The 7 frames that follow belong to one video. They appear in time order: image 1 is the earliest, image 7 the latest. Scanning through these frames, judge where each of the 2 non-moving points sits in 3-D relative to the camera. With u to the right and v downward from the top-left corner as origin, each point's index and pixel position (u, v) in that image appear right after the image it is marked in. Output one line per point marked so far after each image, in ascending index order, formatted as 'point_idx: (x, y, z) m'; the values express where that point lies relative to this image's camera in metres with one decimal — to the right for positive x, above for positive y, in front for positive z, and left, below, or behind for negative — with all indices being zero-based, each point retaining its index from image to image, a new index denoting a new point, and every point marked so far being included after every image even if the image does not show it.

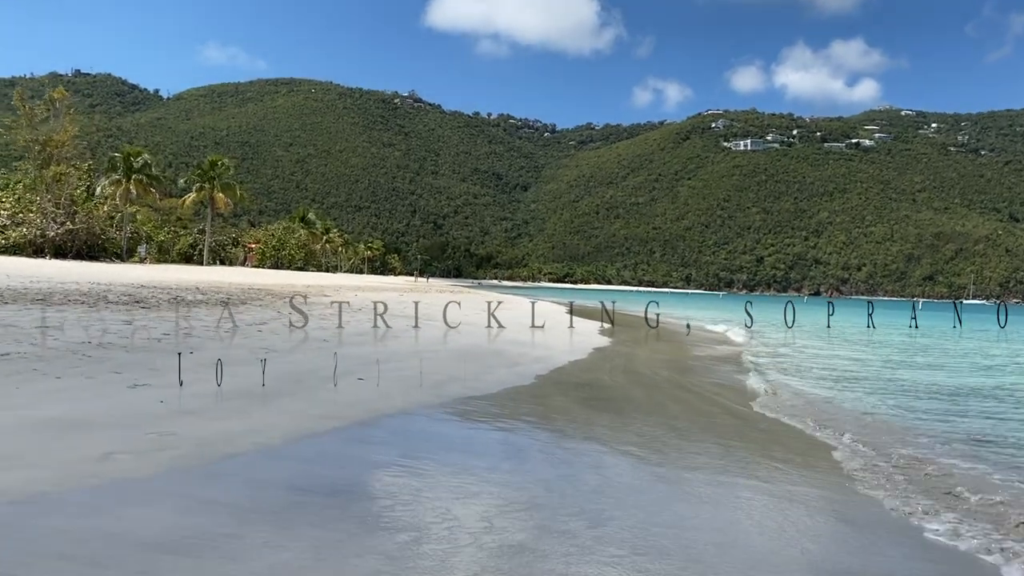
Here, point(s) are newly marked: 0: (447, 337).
0: (-1.4, -1.1, +16.9) m
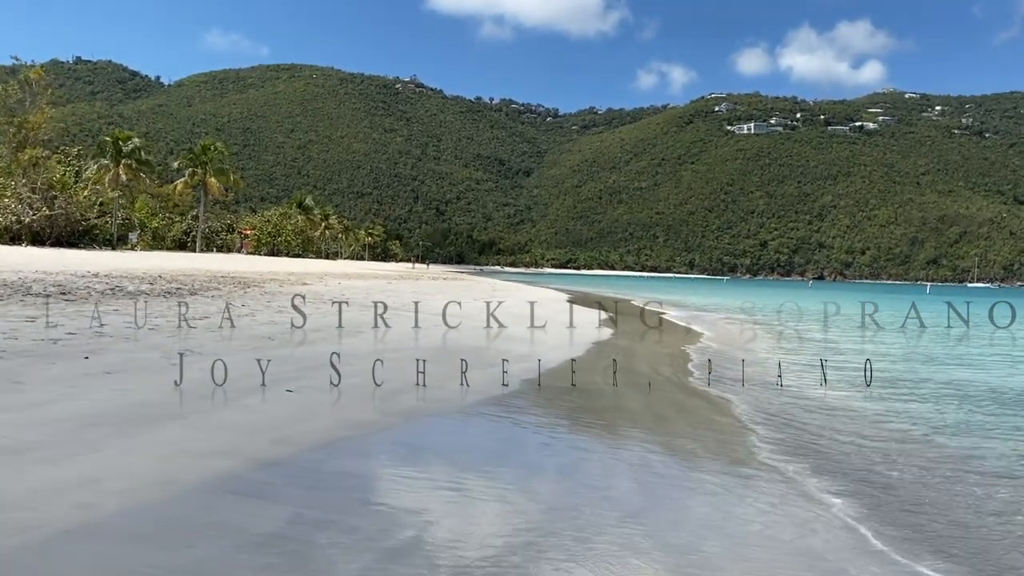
0: (-1.9, -0.9, +15.3) m
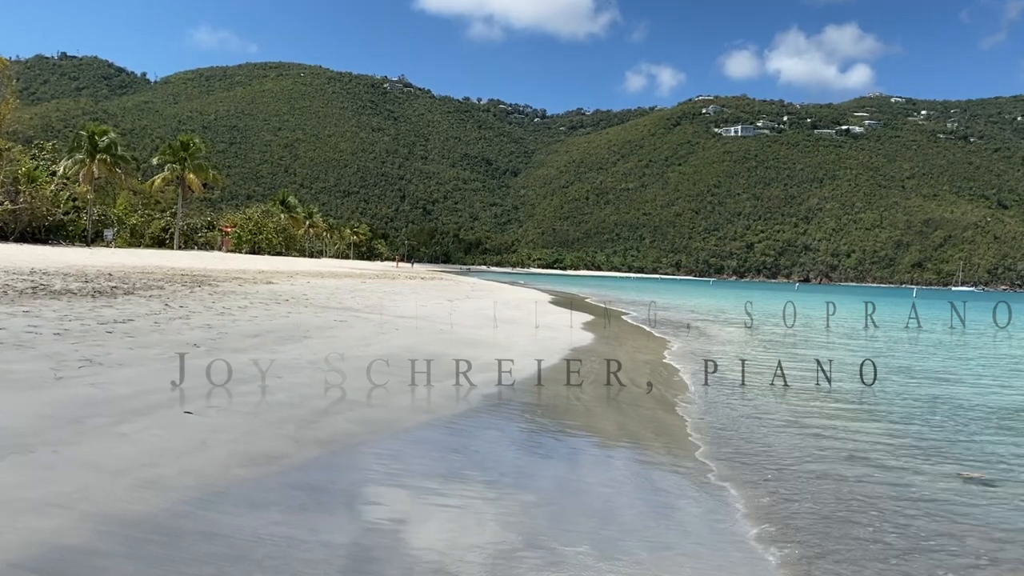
0: (-2.5, -0.9, +14.0) m
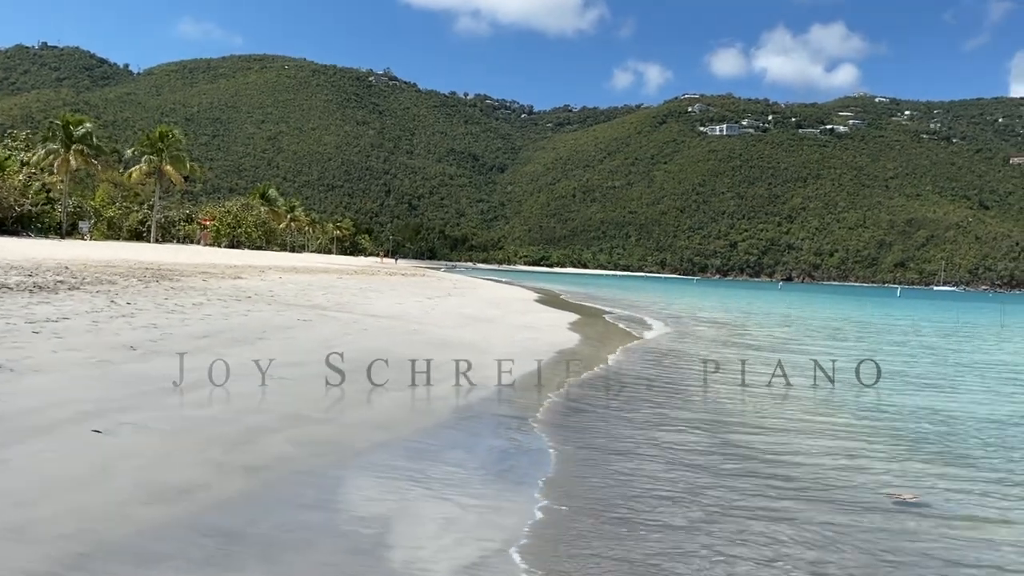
0: (-2.9, -0.8, +13.0) m
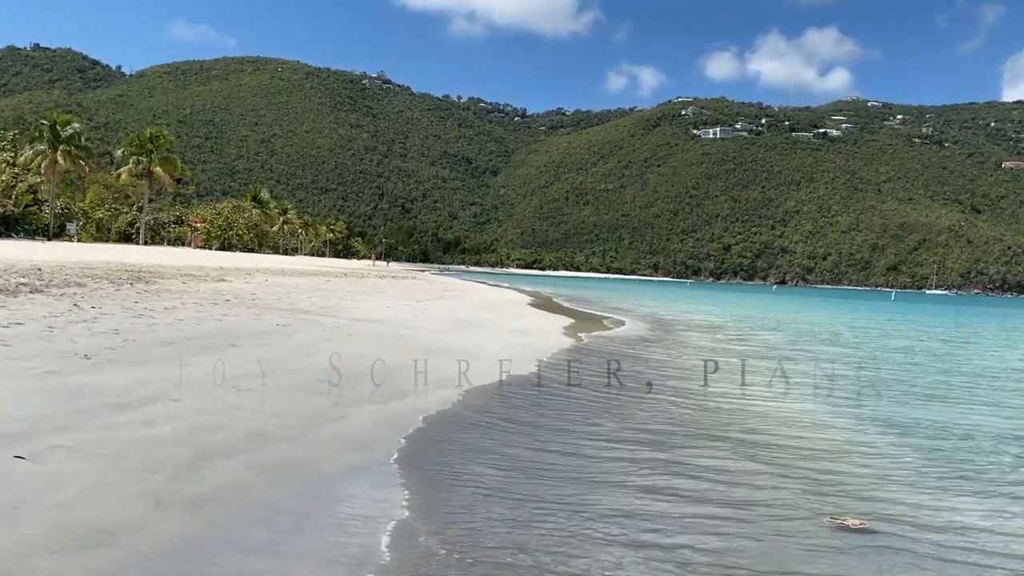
0: (-3.0, -0.9, +12.3) m
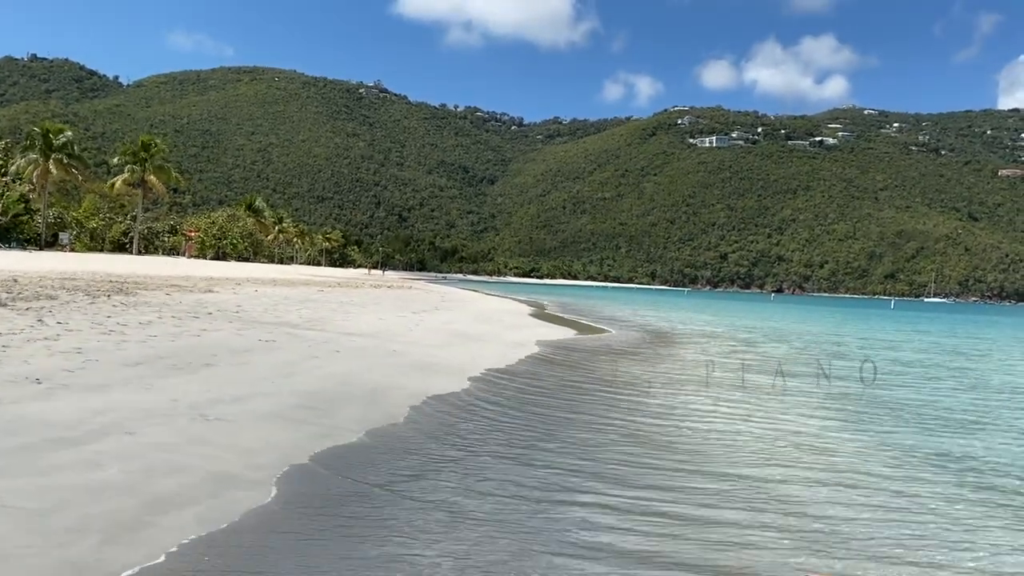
0: (-3.0, -1.1, +11.5) m
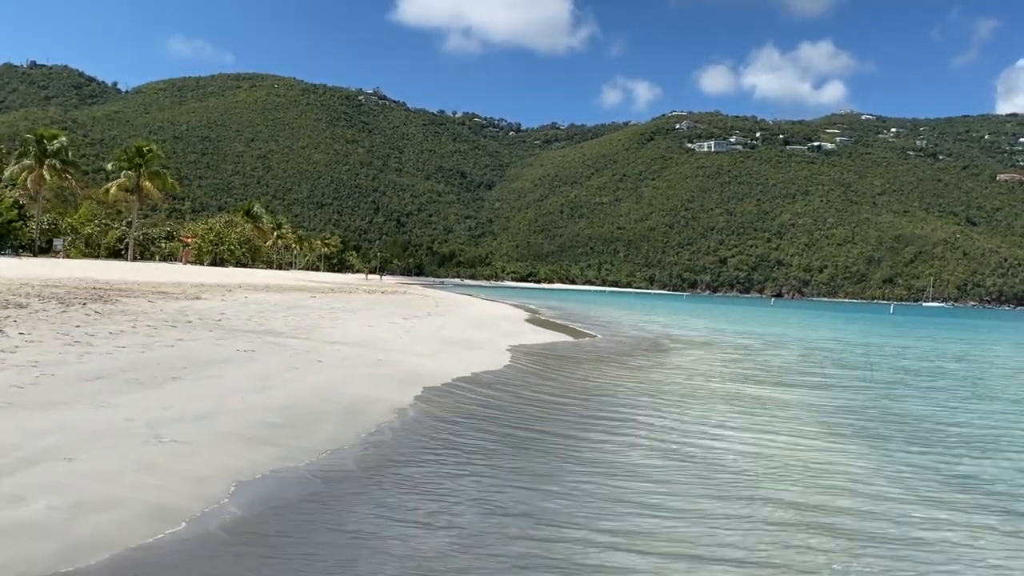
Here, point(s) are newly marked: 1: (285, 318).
0: (-3.1, -1.2, +10.9) m
1: (-5.5, -0.7, +17.6) m
